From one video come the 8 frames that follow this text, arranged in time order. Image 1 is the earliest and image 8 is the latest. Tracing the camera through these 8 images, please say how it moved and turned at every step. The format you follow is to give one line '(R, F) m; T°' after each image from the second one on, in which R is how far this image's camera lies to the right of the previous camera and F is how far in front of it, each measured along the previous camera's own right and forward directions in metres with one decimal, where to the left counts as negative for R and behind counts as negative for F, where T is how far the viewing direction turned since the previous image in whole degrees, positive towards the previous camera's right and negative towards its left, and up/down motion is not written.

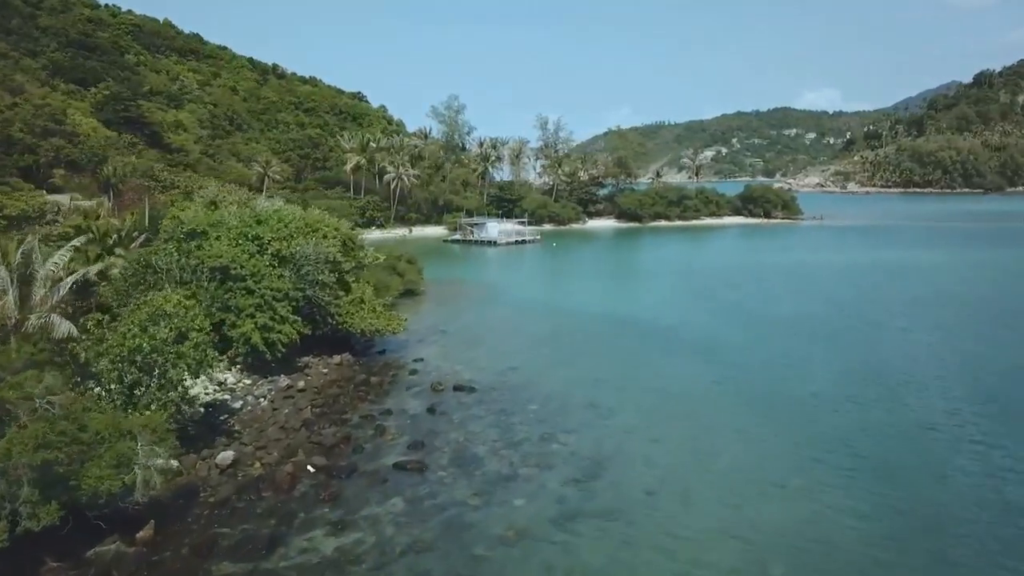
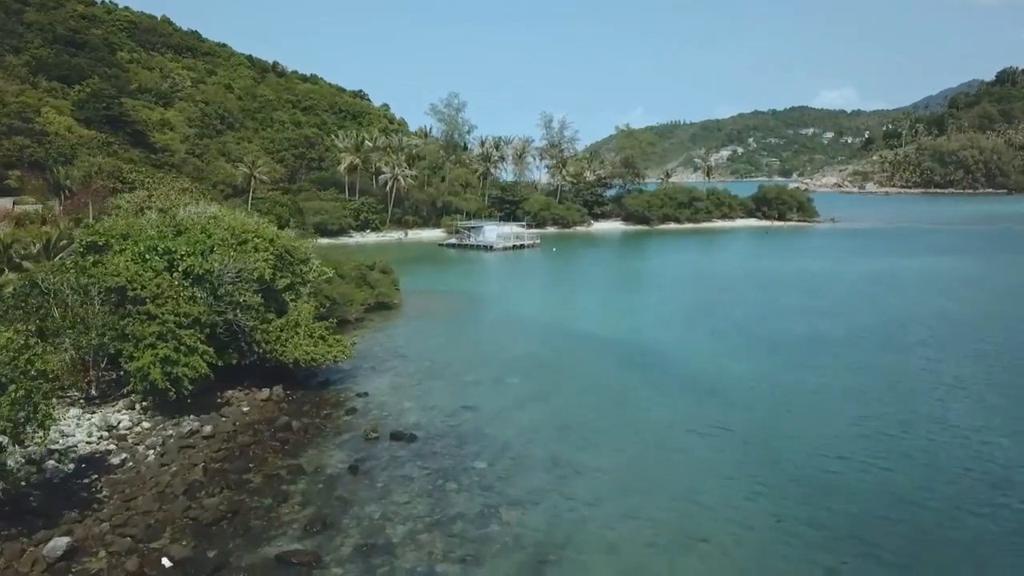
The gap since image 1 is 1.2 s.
(+1.8, +4.6) m; -1°
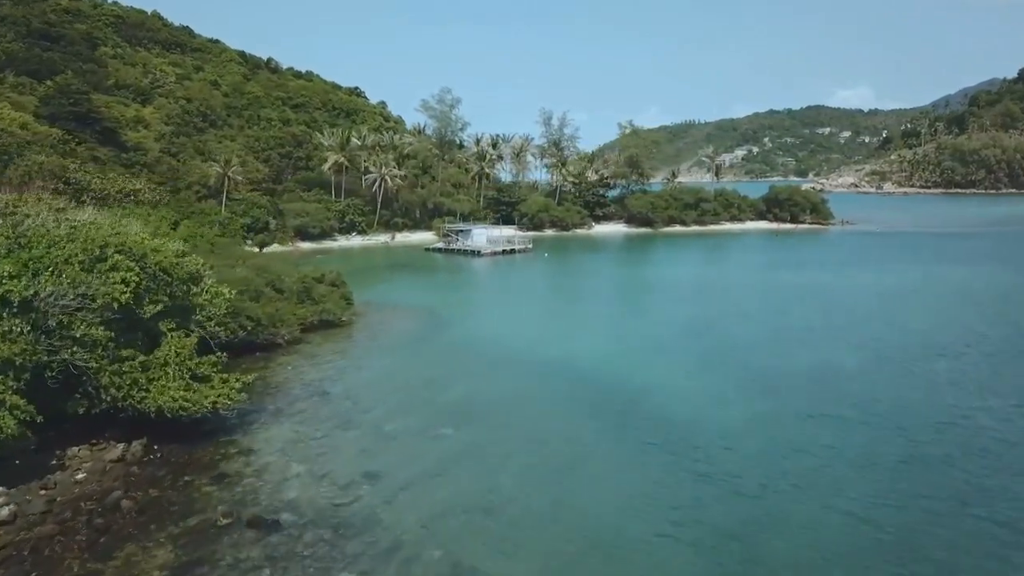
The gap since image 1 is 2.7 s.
(+2.4, +5.7) m; -1°
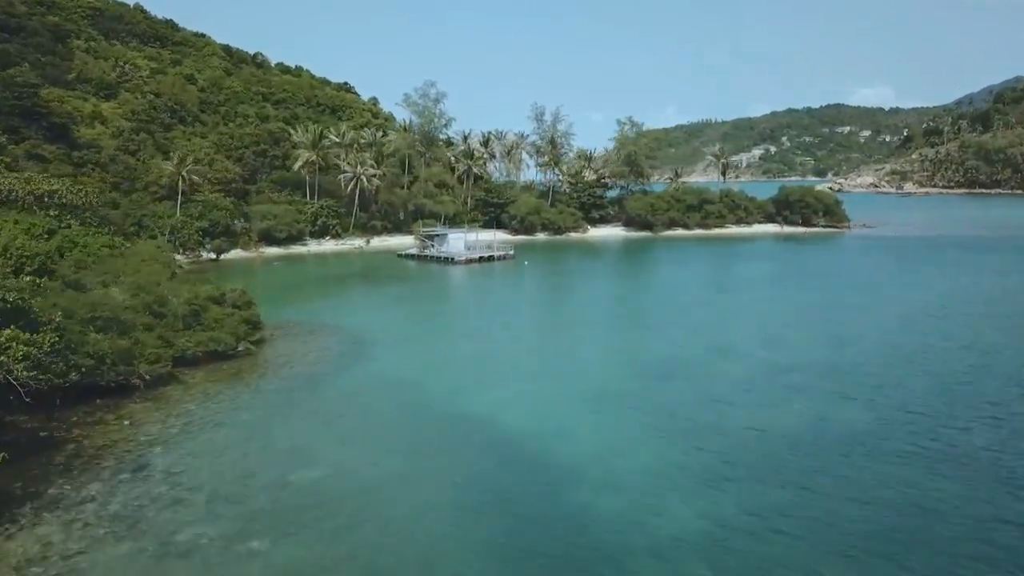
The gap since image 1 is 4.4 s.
(+3.4, +7.1) m; -1°
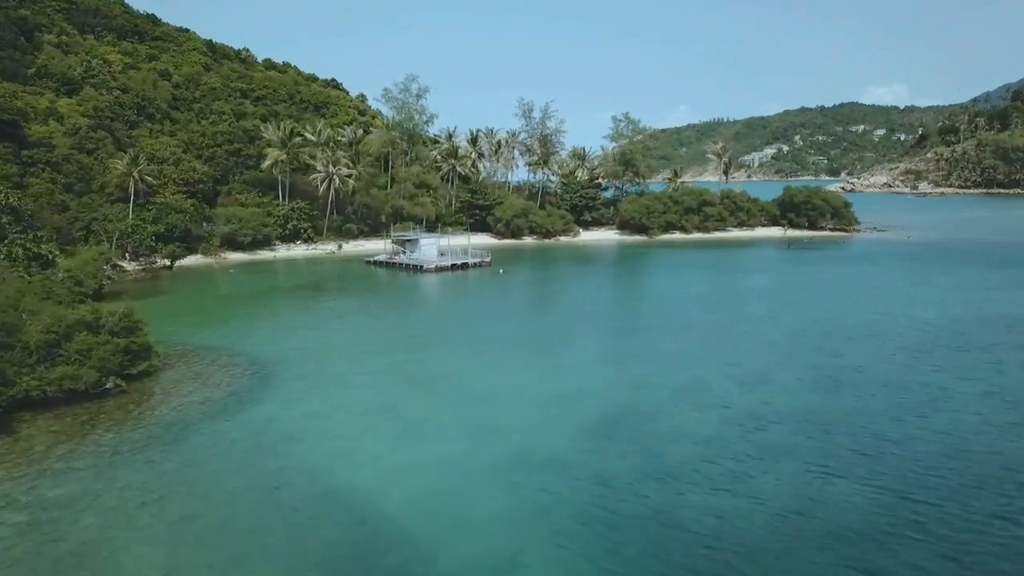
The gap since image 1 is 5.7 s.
(+2.9, +5.7) m; -1°
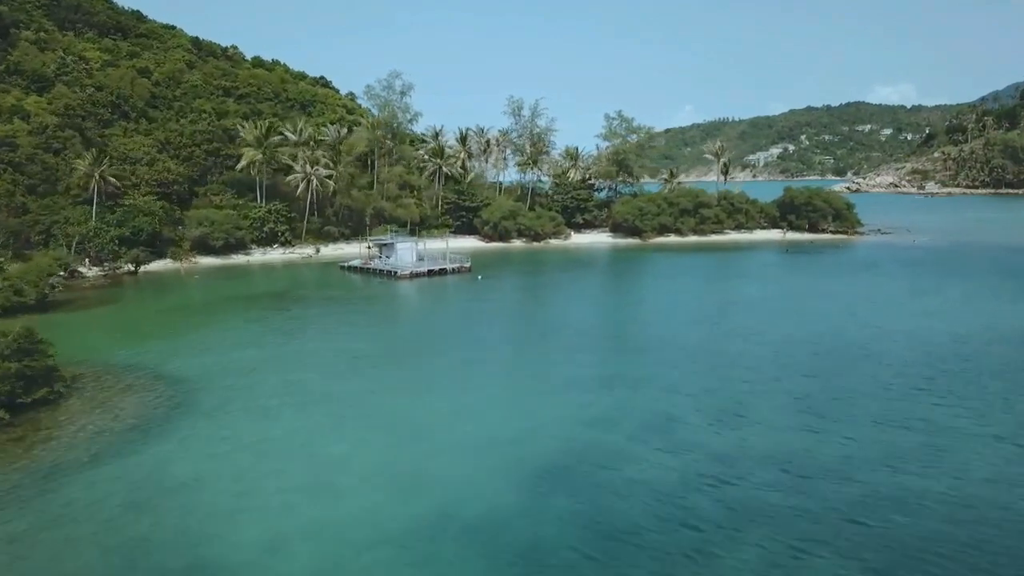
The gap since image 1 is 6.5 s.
(+1.9, +3.5) m; 0°
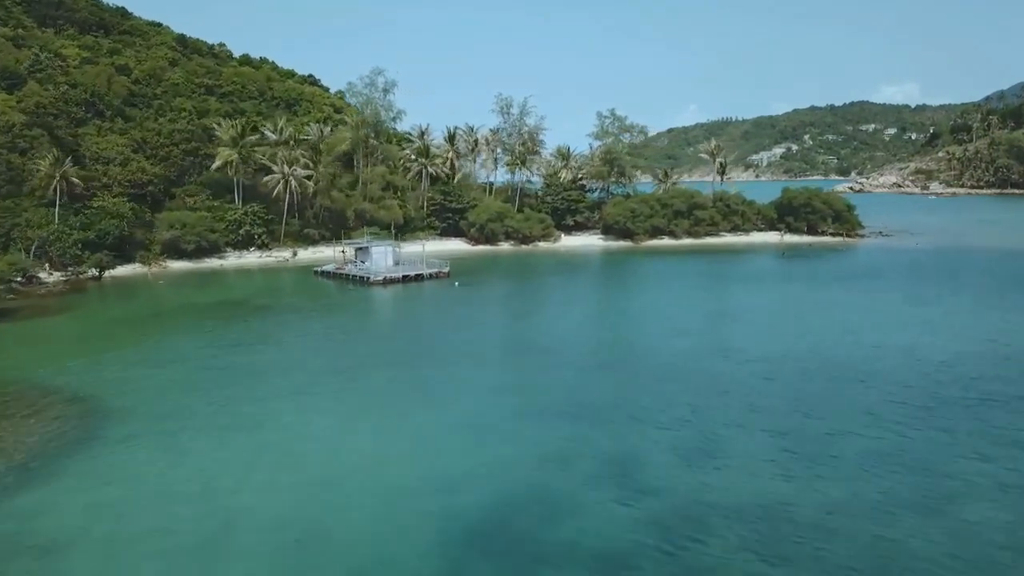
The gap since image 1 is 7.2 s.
(+1.7, +3.0) m; 0°
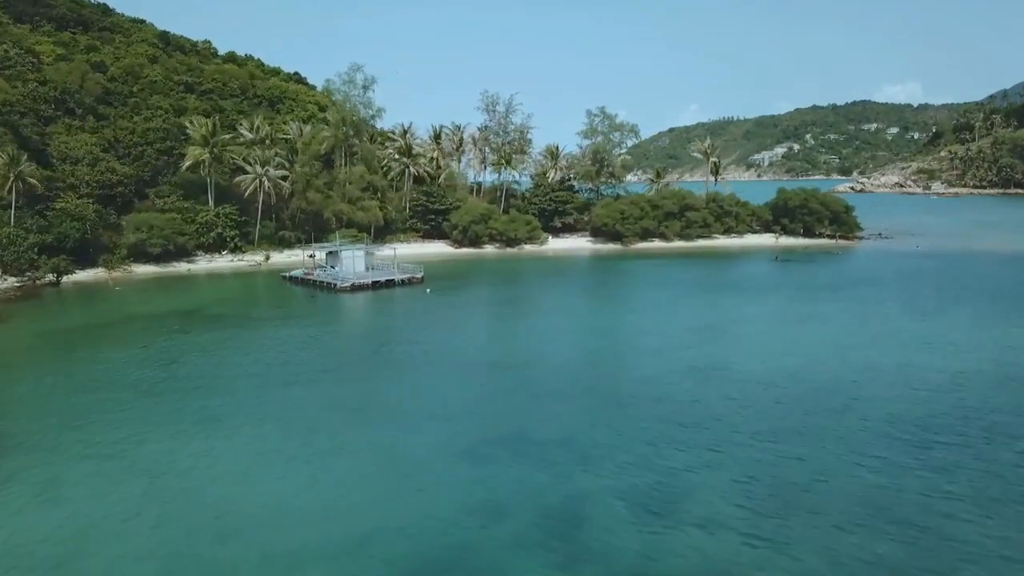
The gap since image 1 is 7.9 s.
(+1.7, +3.0) m; 0°
